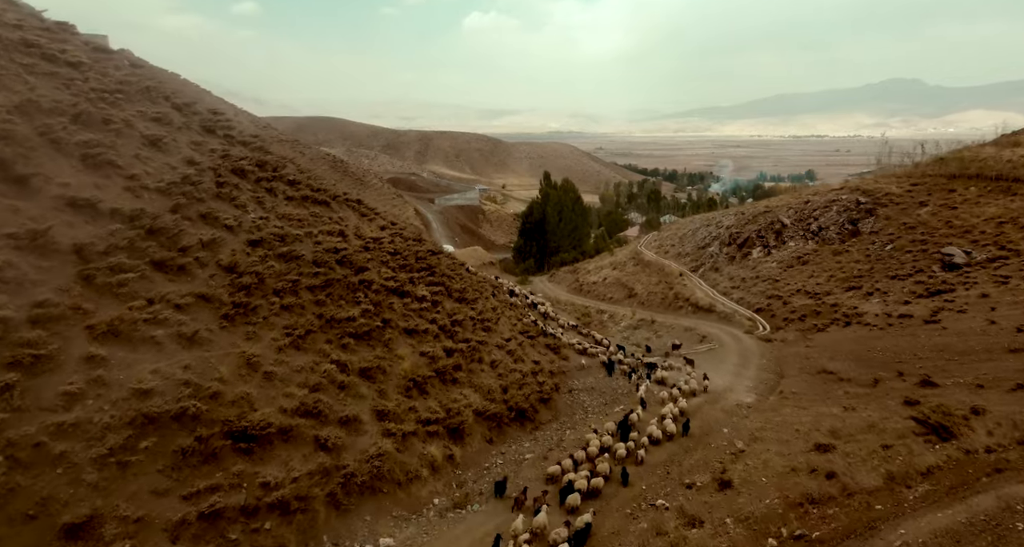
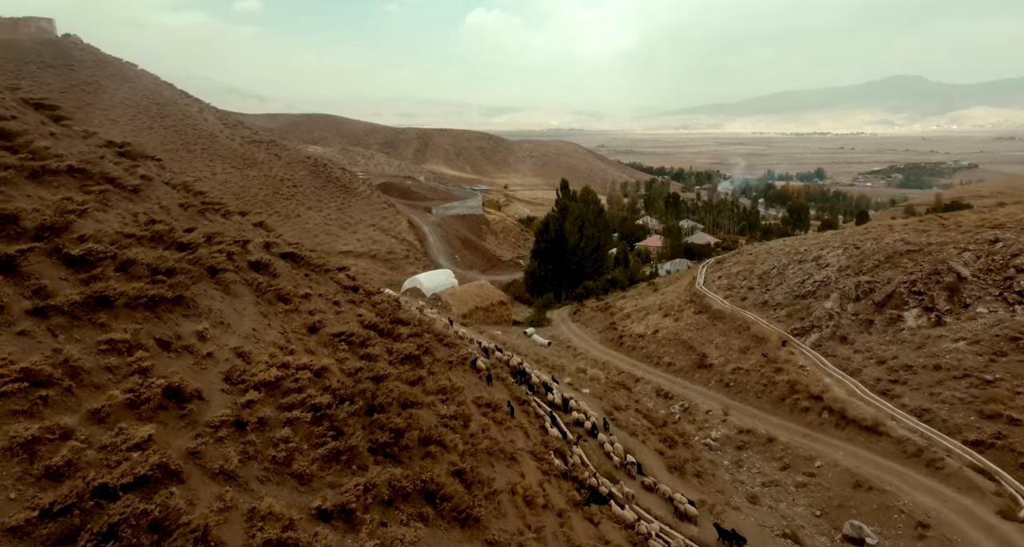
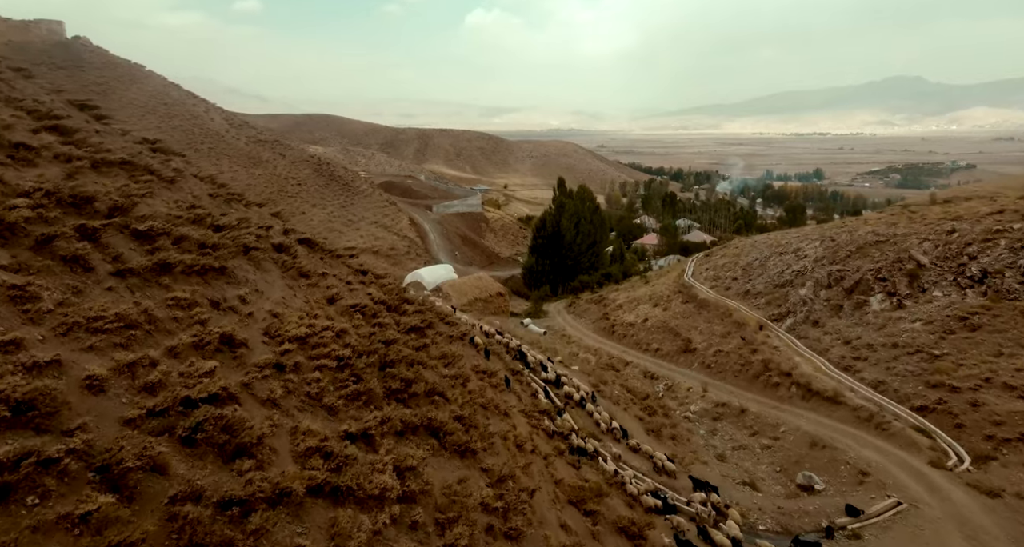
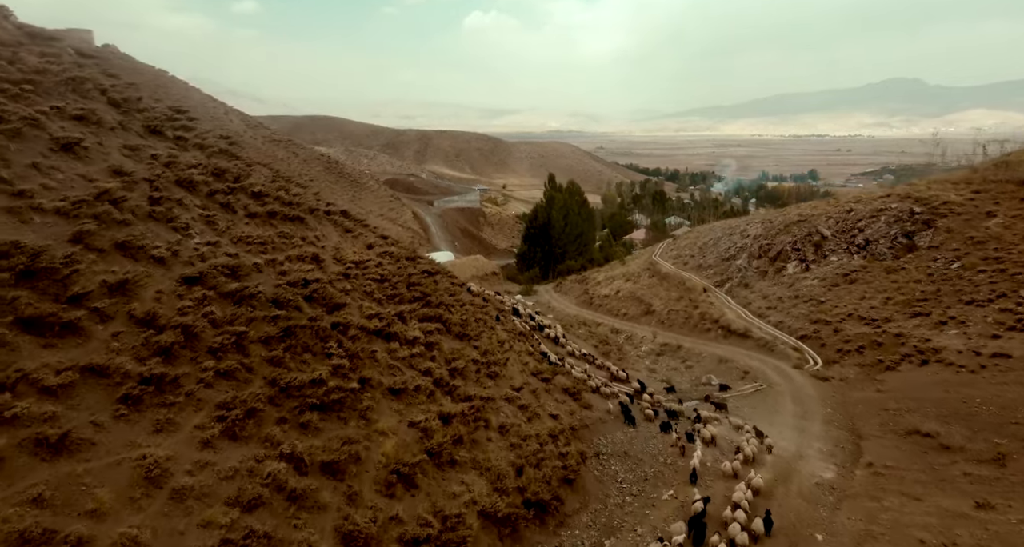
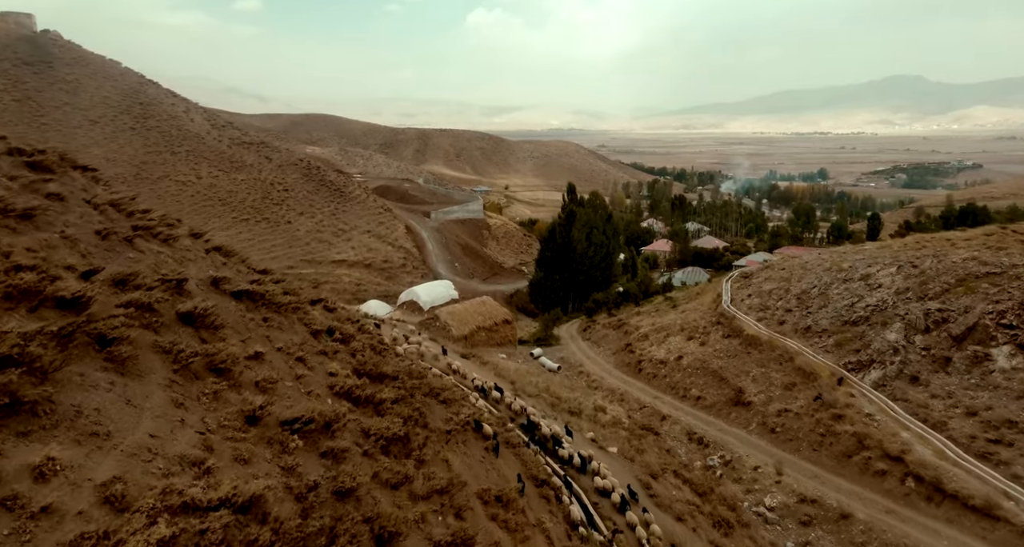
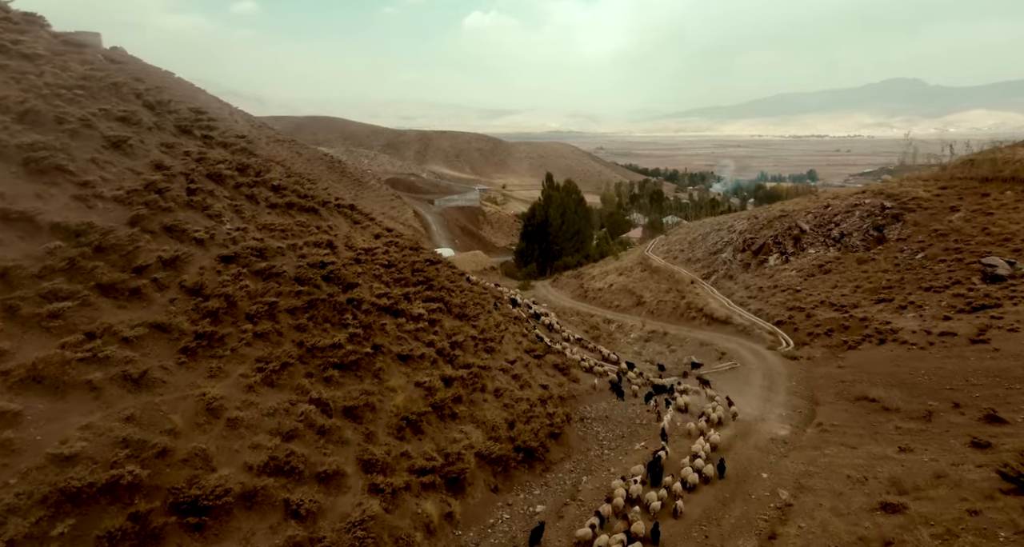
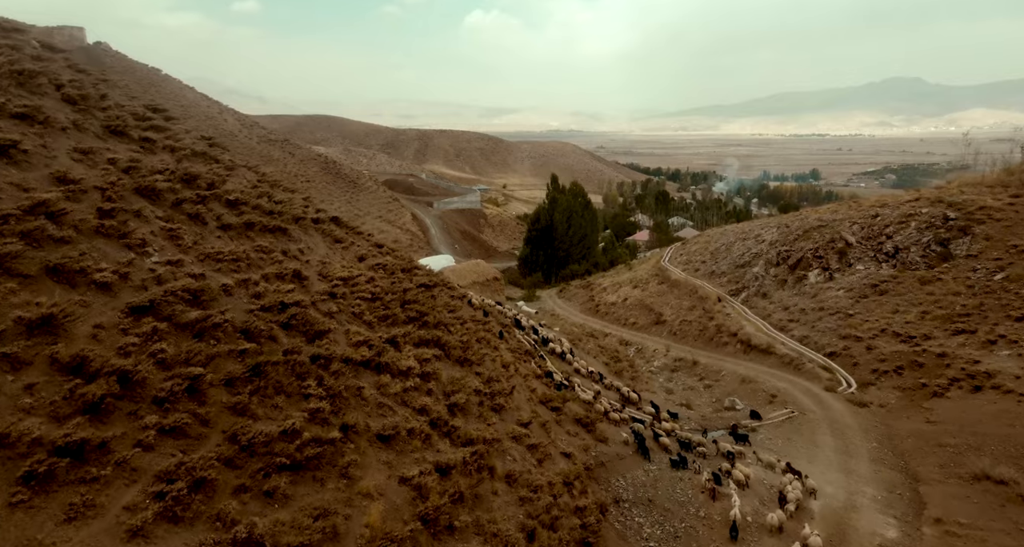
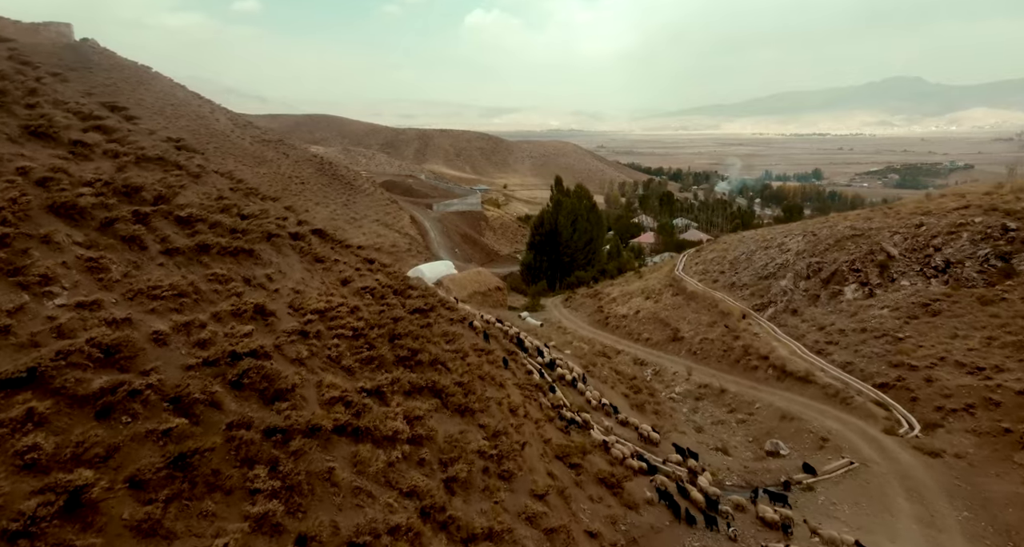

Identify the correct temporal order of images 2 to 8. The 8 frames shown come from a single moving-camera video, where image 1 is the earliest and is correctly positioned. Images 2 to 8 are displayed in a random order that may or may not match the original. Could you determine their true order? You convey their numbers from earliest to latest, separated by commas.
6, 4, 7, 8, 3, 2, 5
